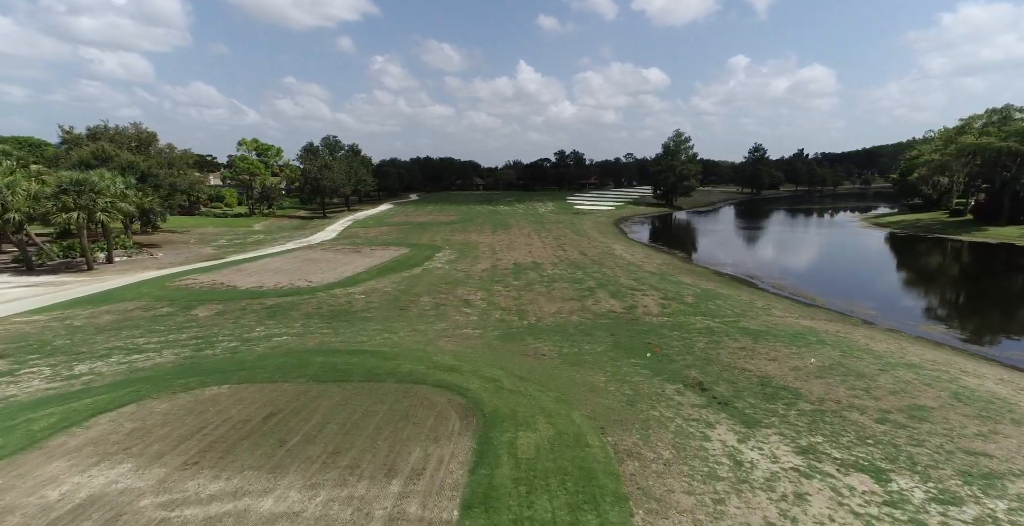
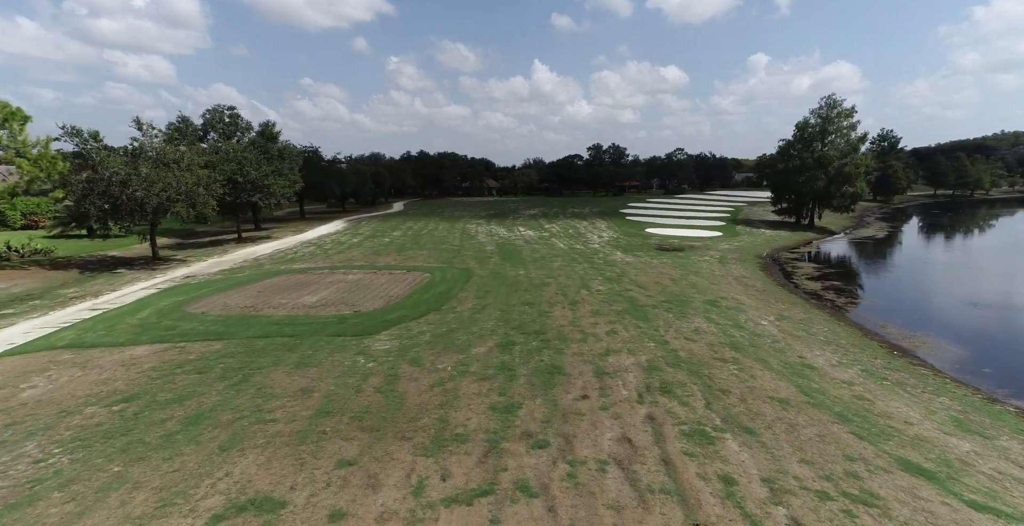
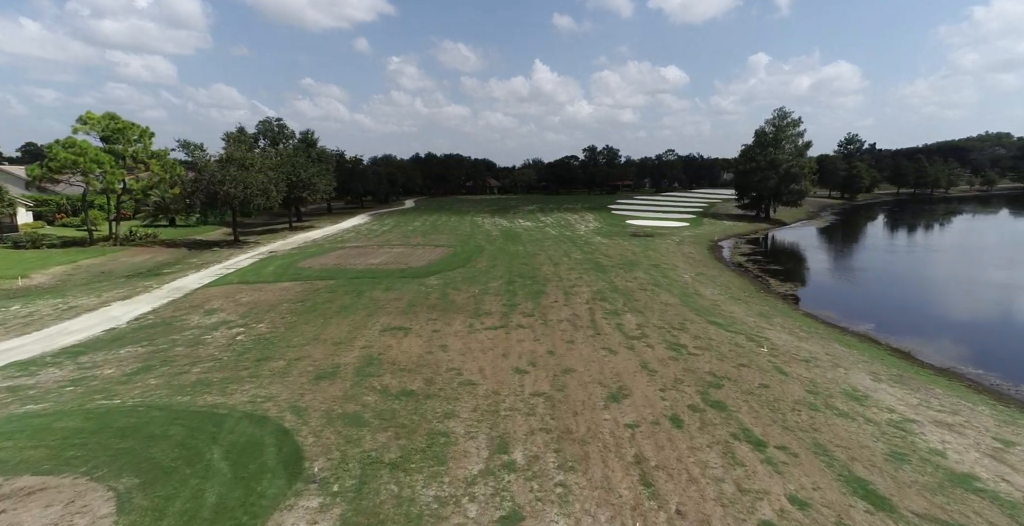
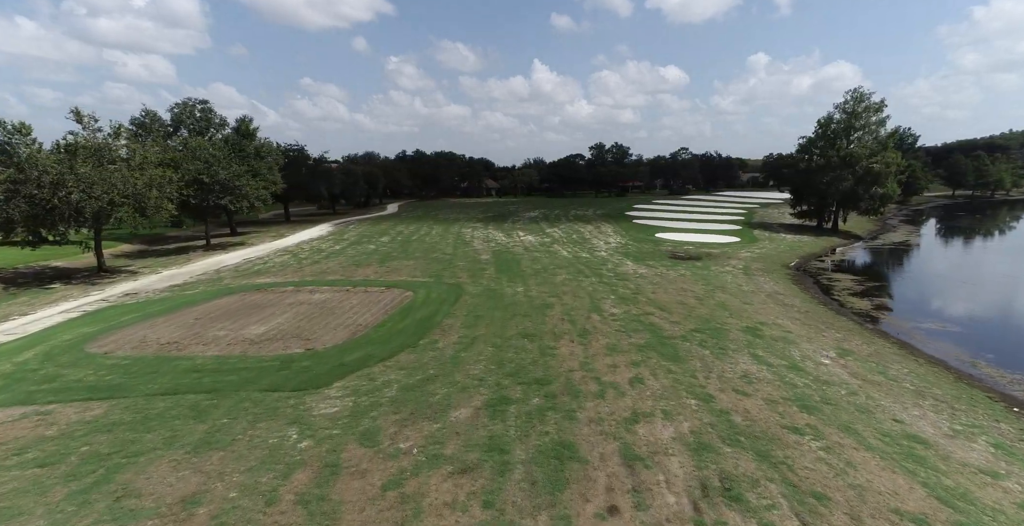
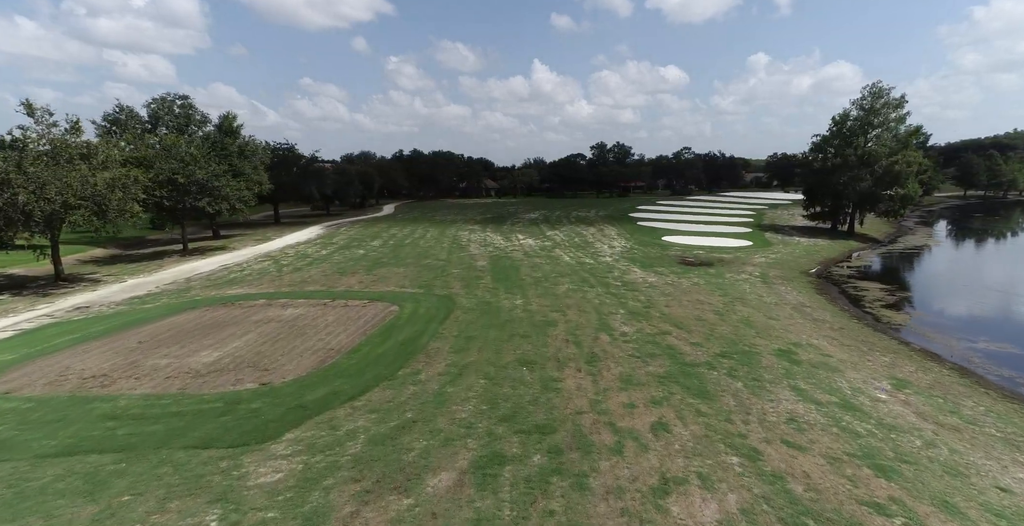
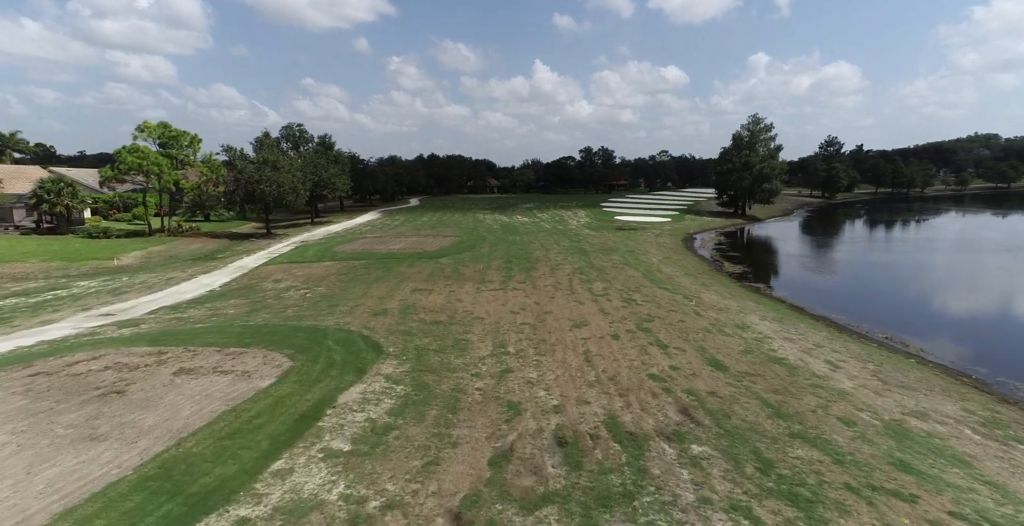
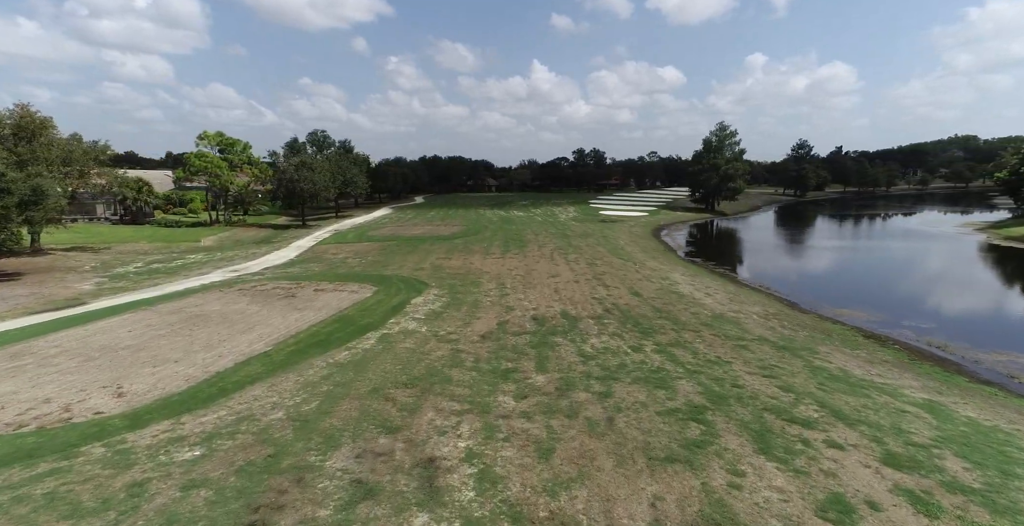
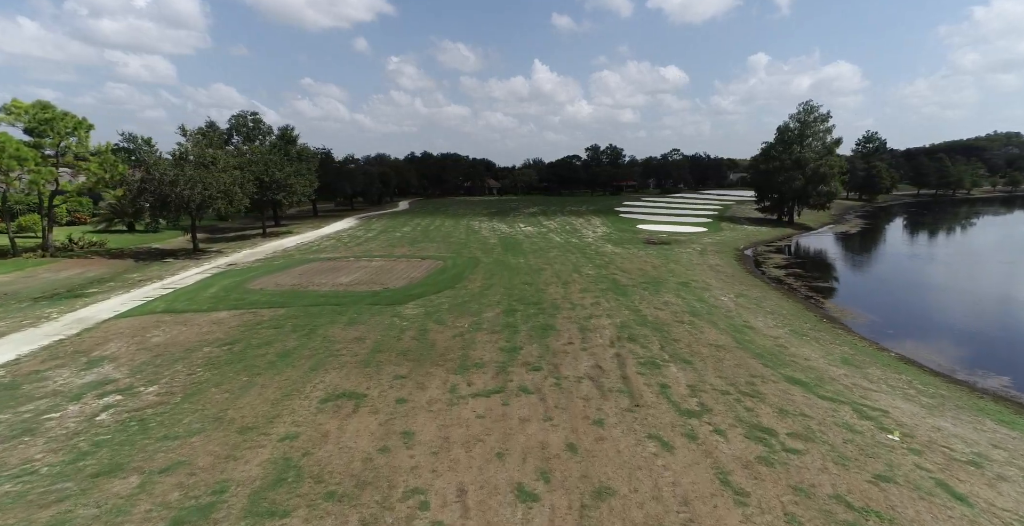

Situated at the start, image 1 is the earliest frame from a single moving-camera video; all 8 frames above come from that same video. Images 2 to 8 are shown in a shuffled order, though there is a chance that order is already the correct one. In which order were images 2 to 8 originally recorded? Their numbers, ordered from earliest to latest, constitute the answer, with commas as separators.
7, 6, 3, 8, 2, 4, 5
